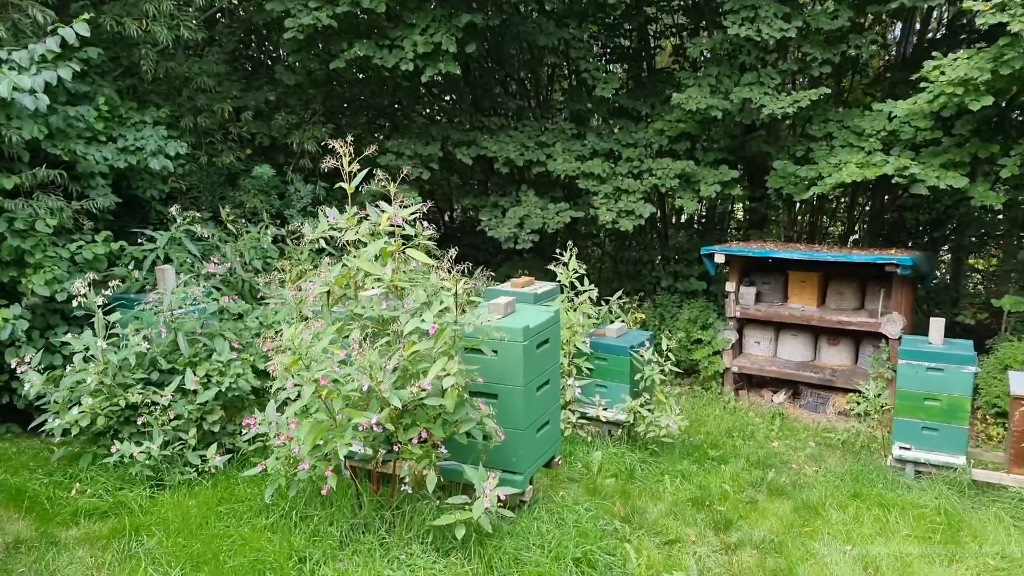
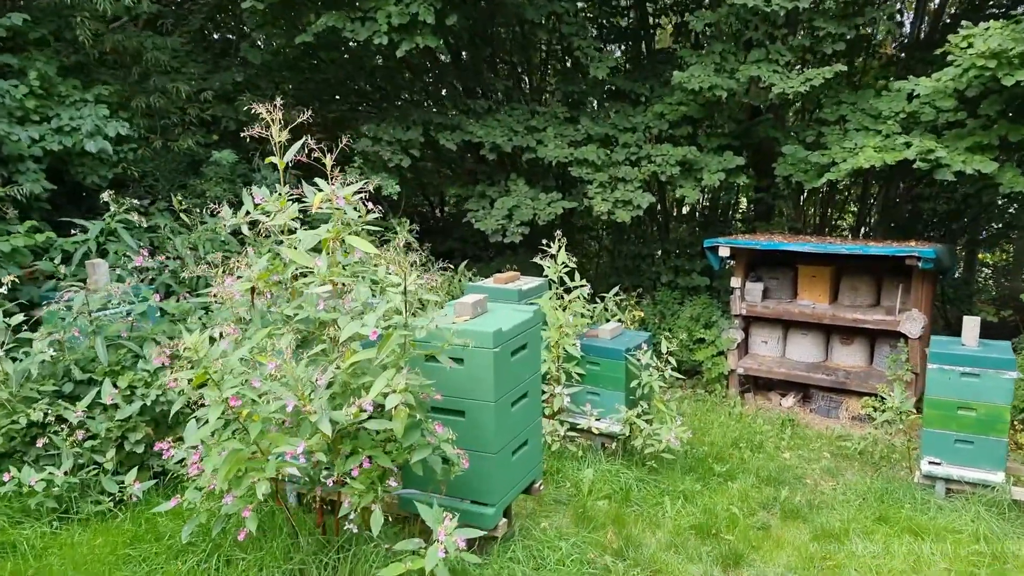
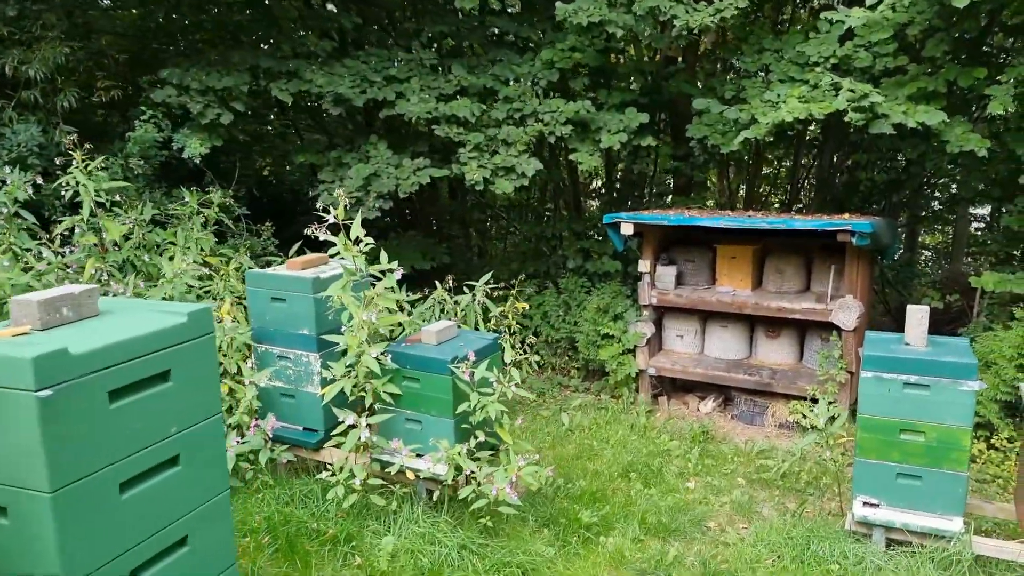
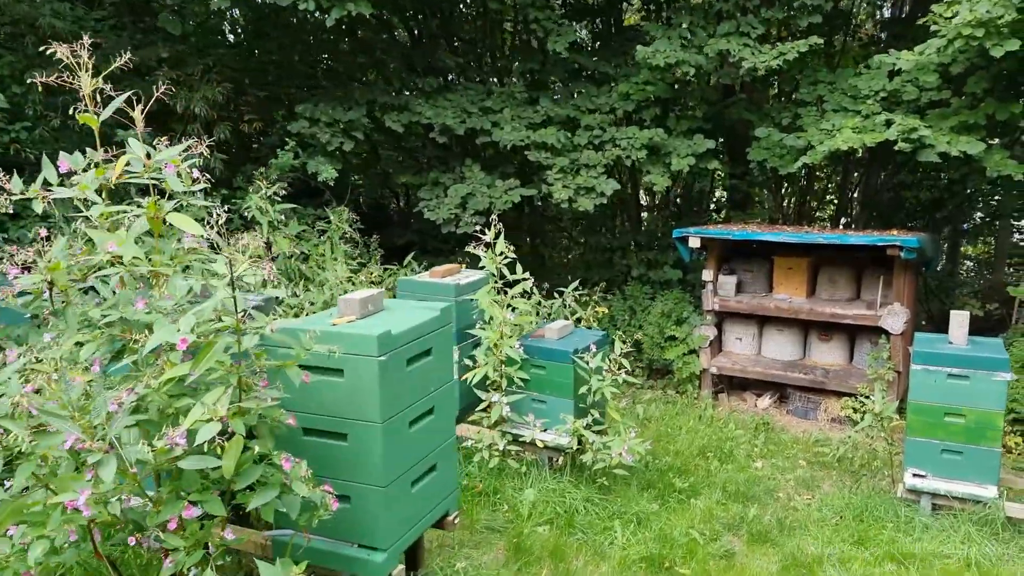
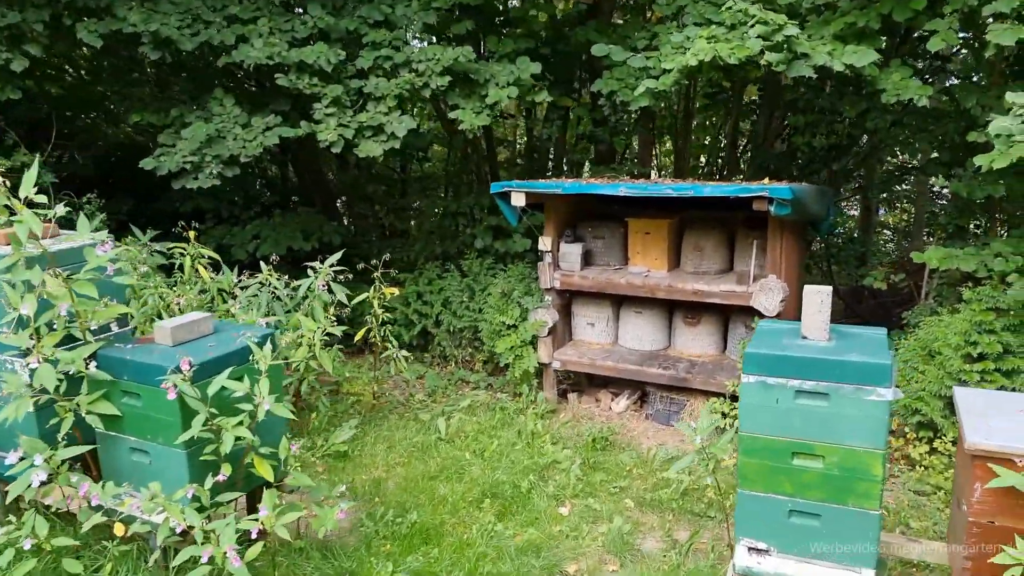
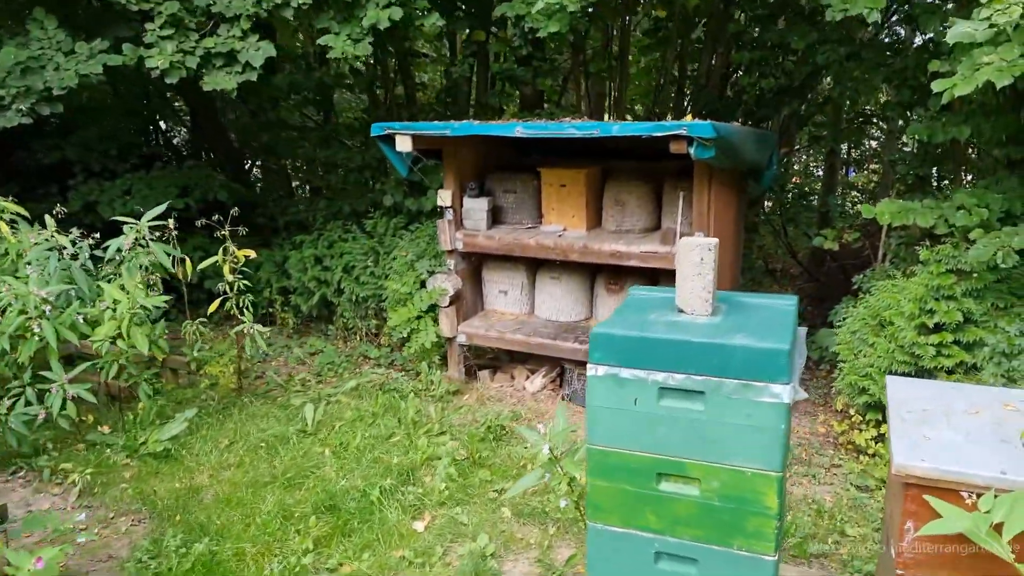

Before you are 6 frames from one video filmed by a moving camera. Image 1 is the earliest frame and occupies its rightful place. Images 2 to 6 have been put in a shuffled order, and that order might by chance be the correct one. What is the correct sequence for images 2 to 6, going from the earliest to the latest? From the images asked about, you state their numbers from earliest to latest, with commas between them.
2, 4, 3, 5, 6
